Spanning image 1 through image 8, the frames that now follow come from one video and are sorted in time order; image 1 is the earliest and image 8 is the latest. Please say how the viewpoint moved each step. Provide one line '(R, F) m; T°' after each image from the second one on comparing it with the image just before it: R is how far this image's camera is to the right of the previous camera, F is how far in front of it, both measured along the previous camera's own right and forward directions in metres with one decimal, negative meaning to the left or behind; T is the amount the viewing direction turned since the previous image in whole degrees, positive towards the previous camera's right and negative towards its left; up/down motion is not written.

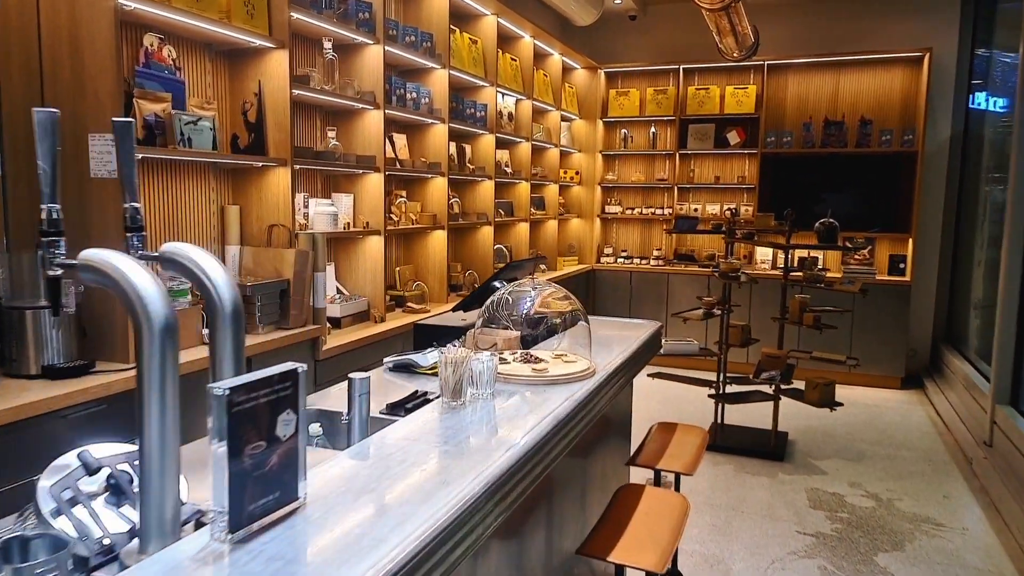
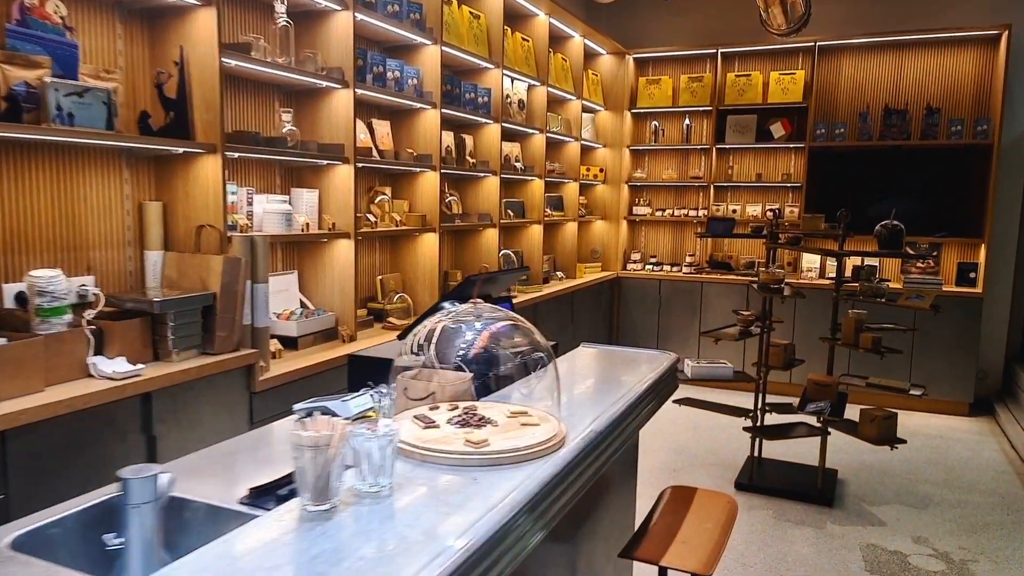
(+0.2, +0.6) m; -3°
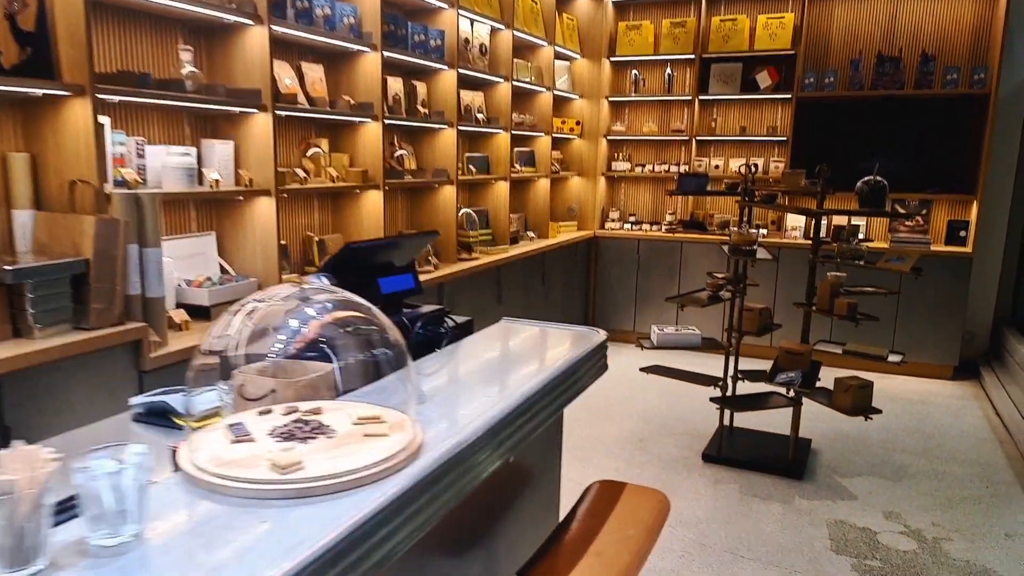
(+0.2, +0.3) m; 0°
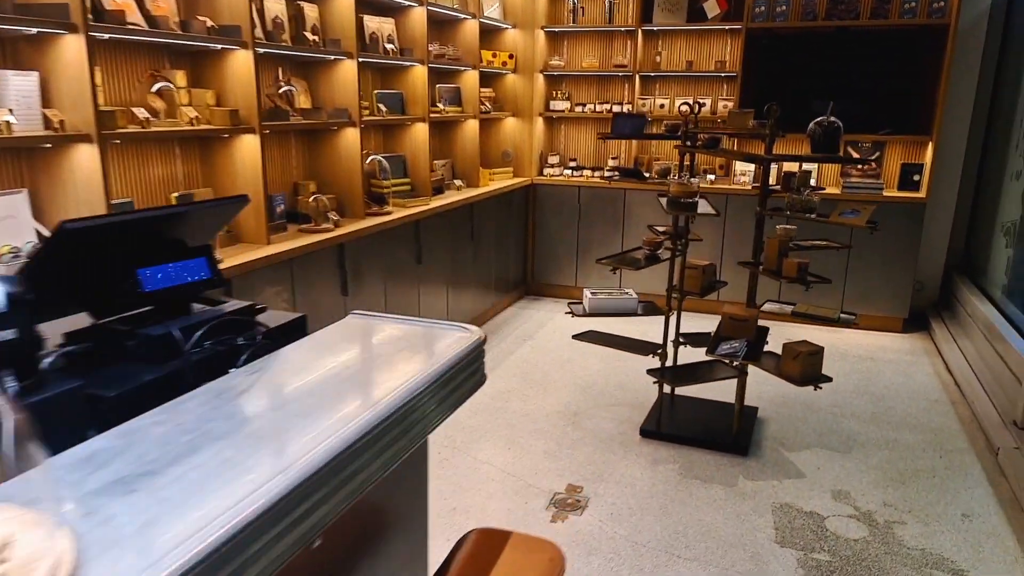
(+0.2, +0.5) m; +4°
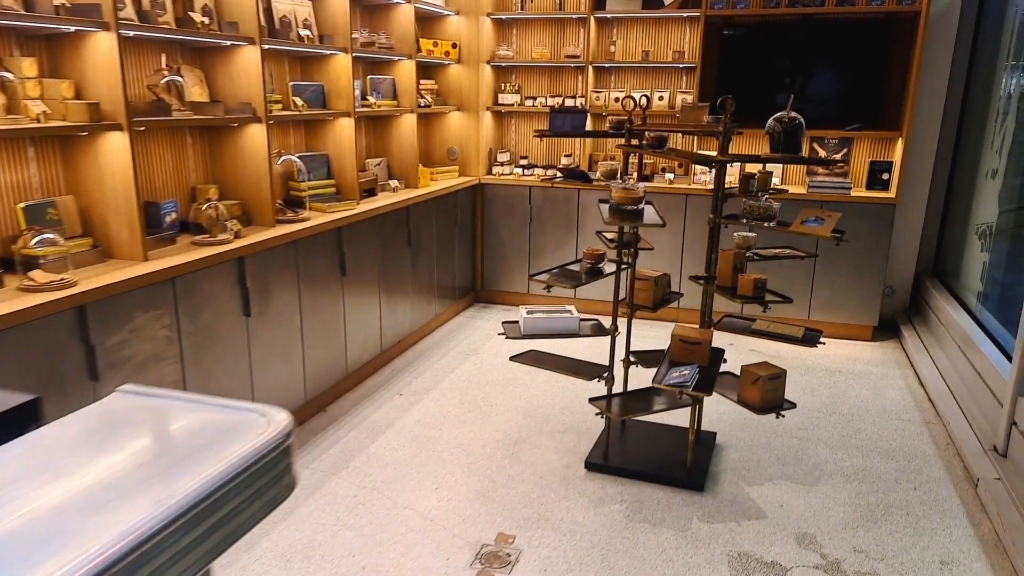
(+0.2, +0.4) m; +2°
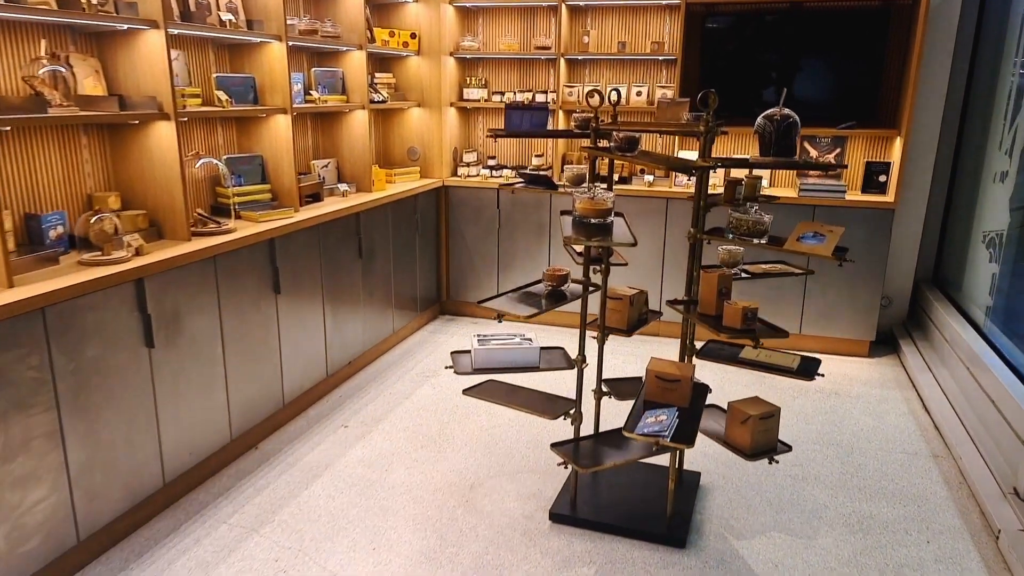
(+0.1, +0.4) m; +1°
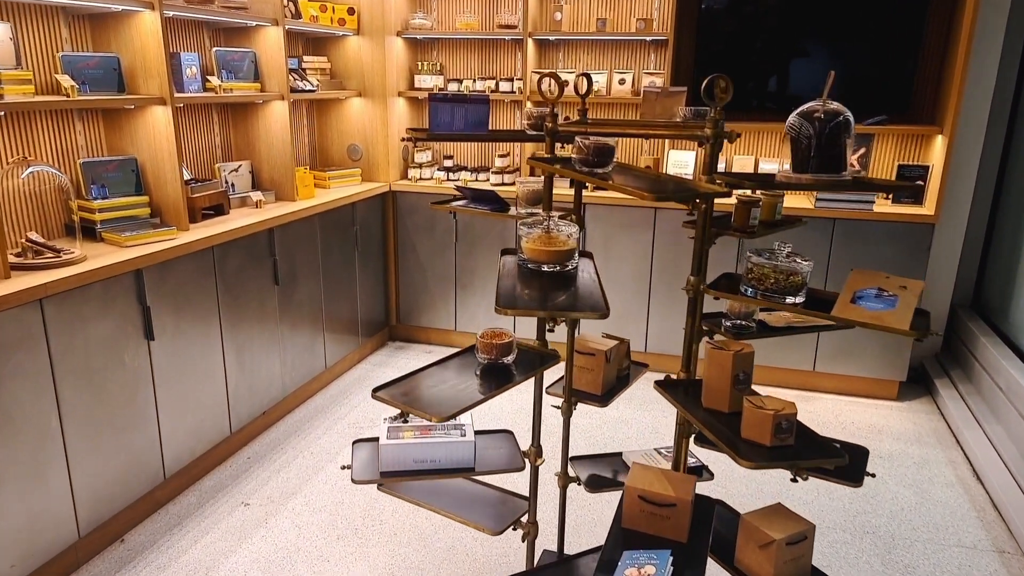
(+0.2, +0.7) m; +1°
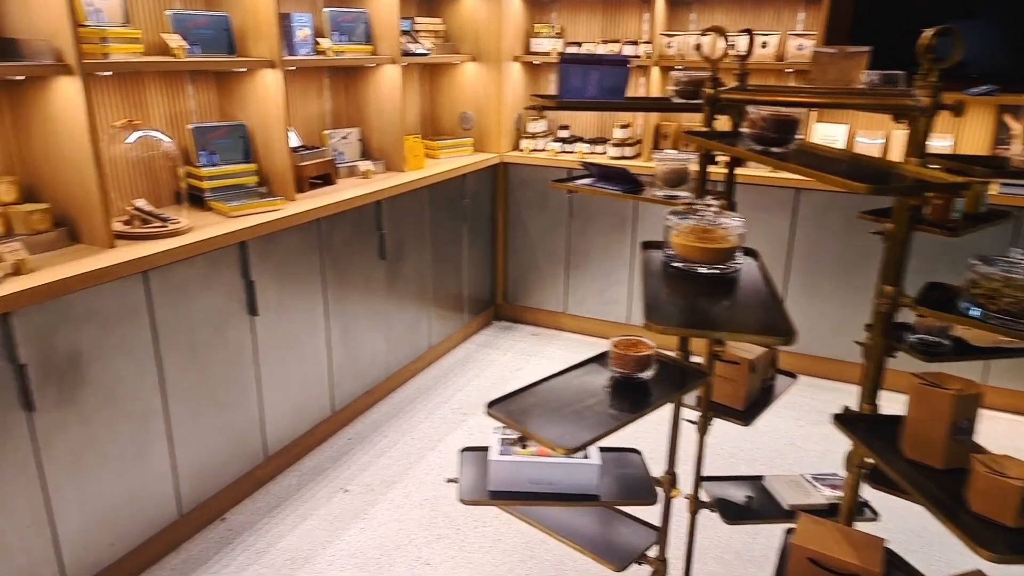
(-0.1, +0.3) m; -8°
